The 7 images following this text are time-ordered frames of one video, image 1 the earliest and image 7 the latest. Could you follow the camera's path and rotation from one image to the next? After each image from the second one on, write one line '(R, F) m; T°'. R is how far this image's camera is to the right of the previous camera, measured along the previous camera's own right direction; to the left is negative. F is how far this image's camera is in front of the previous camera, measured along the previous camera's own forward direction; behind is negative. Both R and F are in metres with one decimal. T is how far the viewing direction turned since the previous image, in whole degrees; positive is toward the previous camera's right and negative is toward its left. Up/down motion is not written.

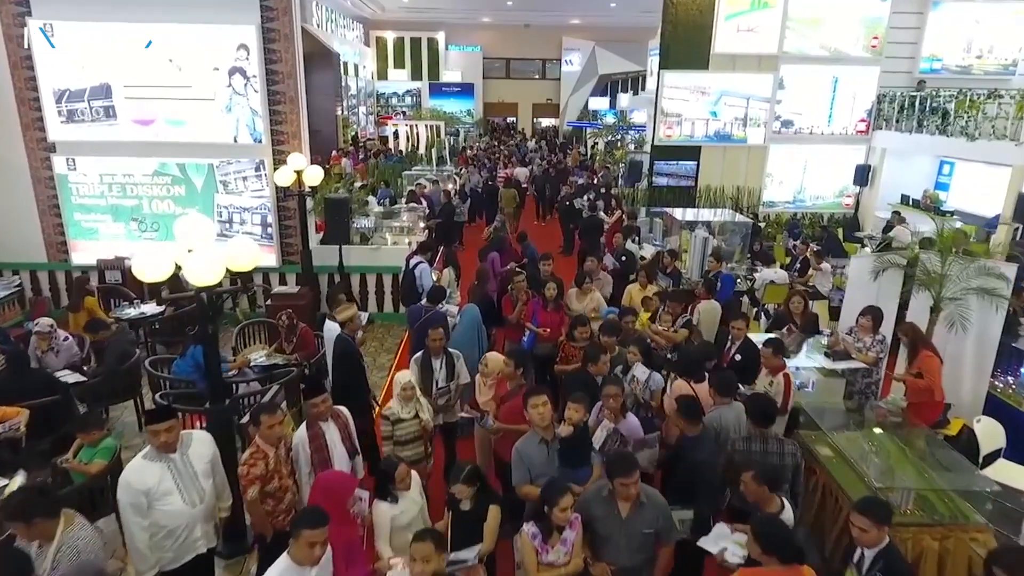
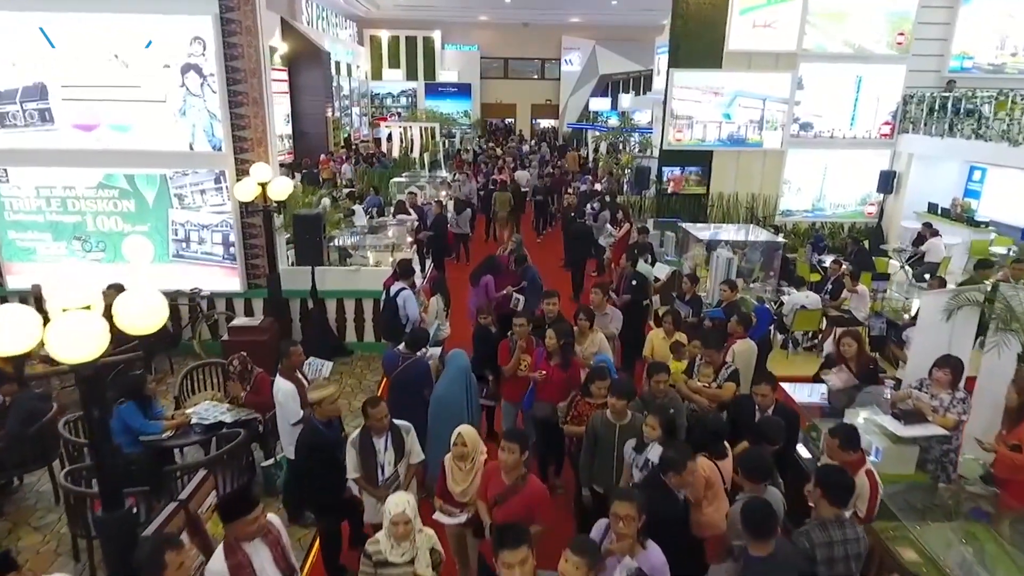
(0.0, +0.9) m; 0°
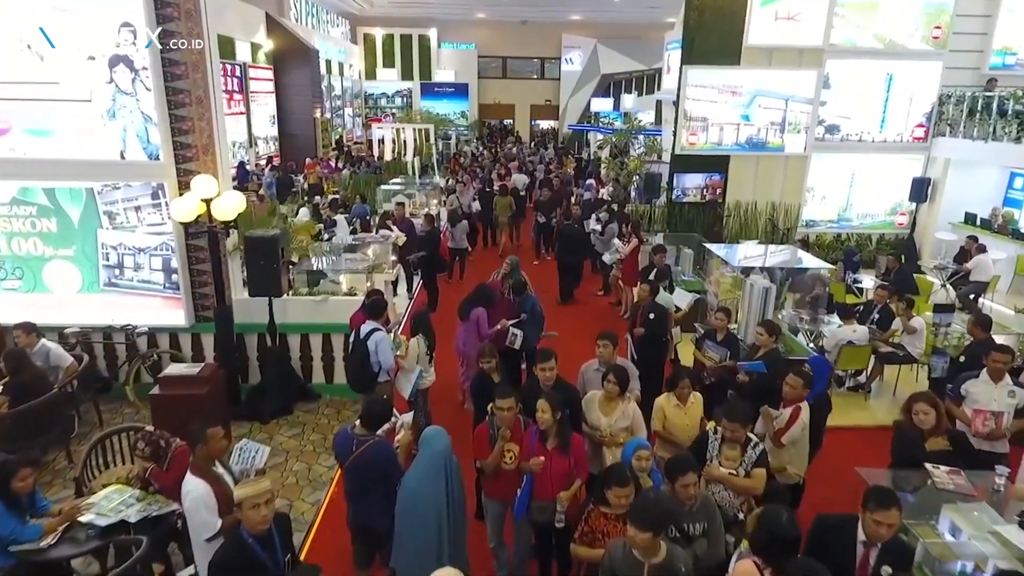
(0.0, +1.0) m; 0°
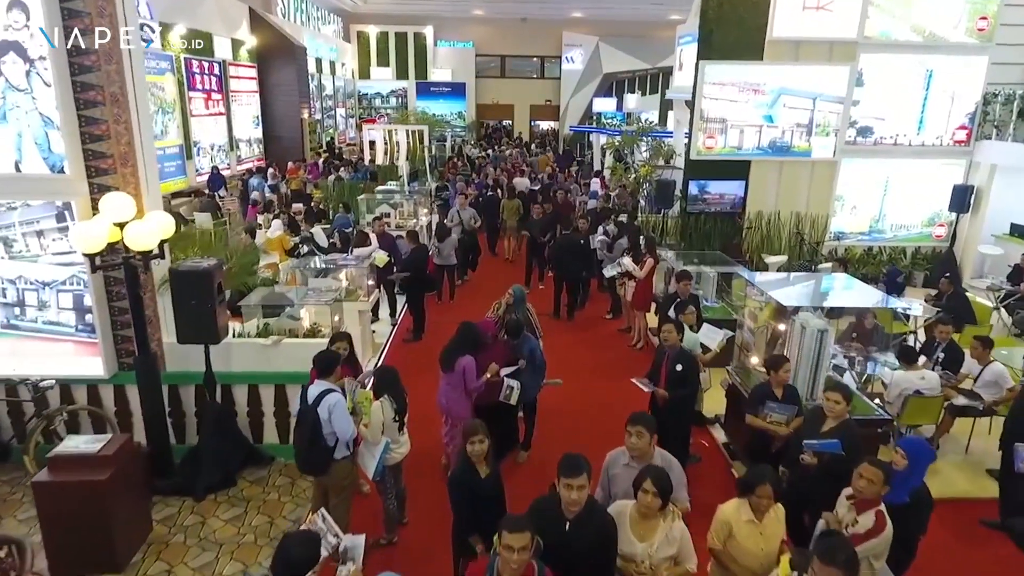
(0.0, +1.0) m; 0°
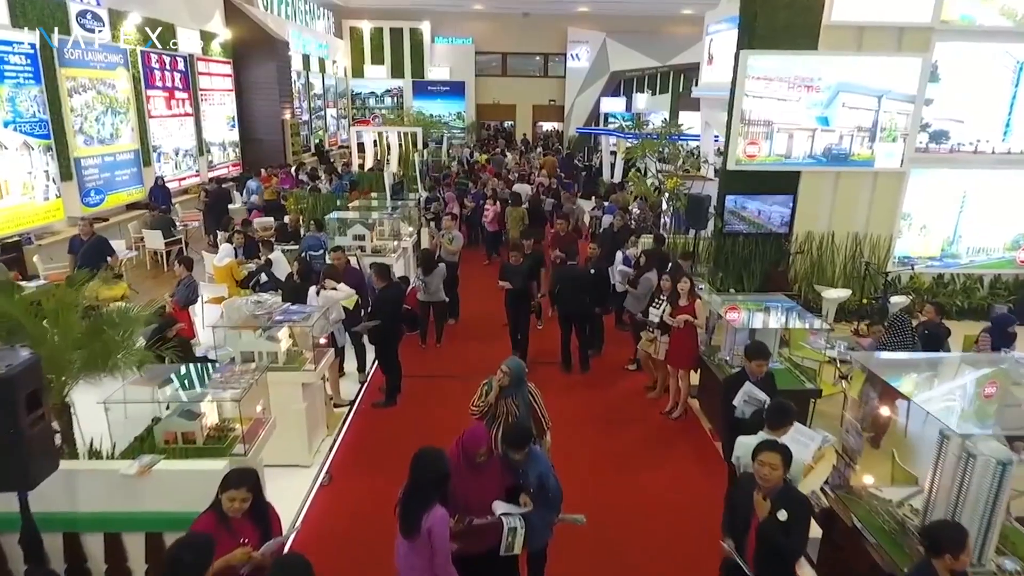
(0.0, +1.6) m; 0°
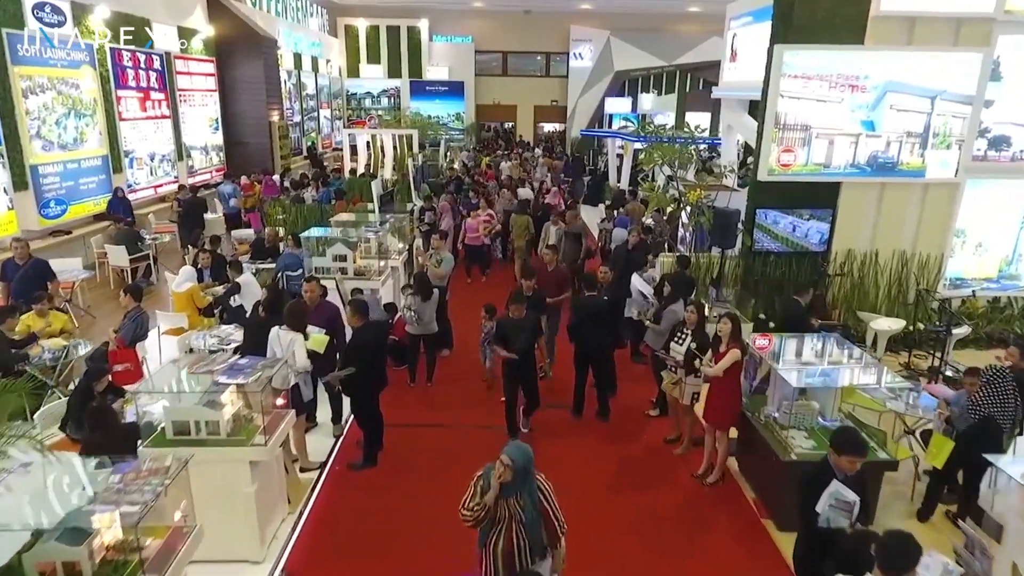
(0.0, +0.9) m; 0°
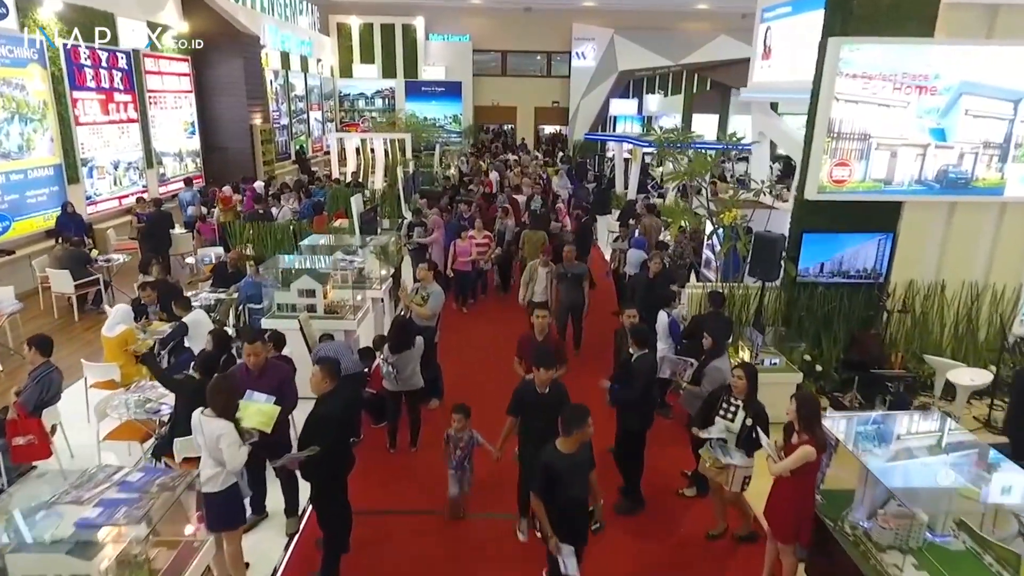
(0.0, +1.1) m; 0°
